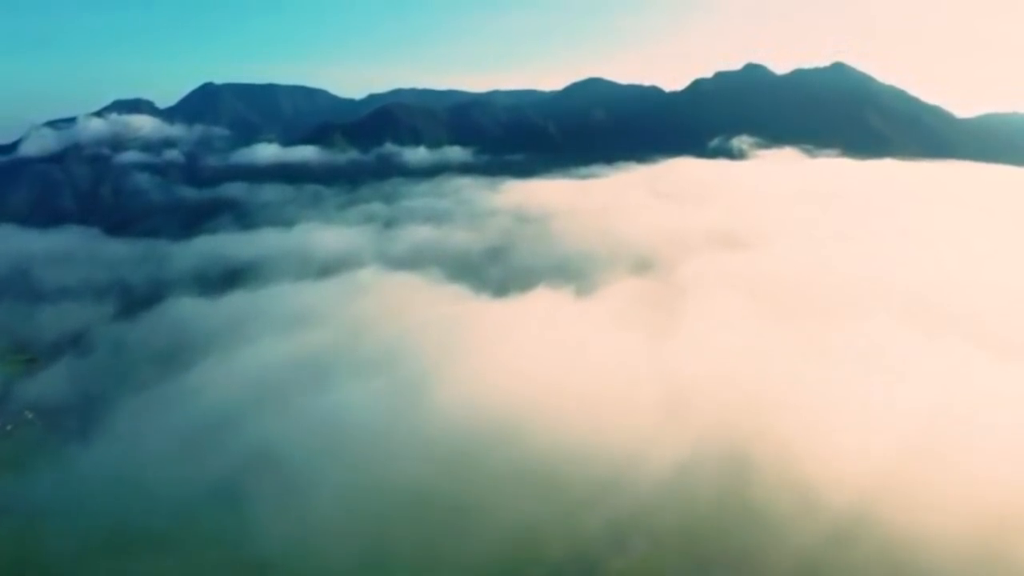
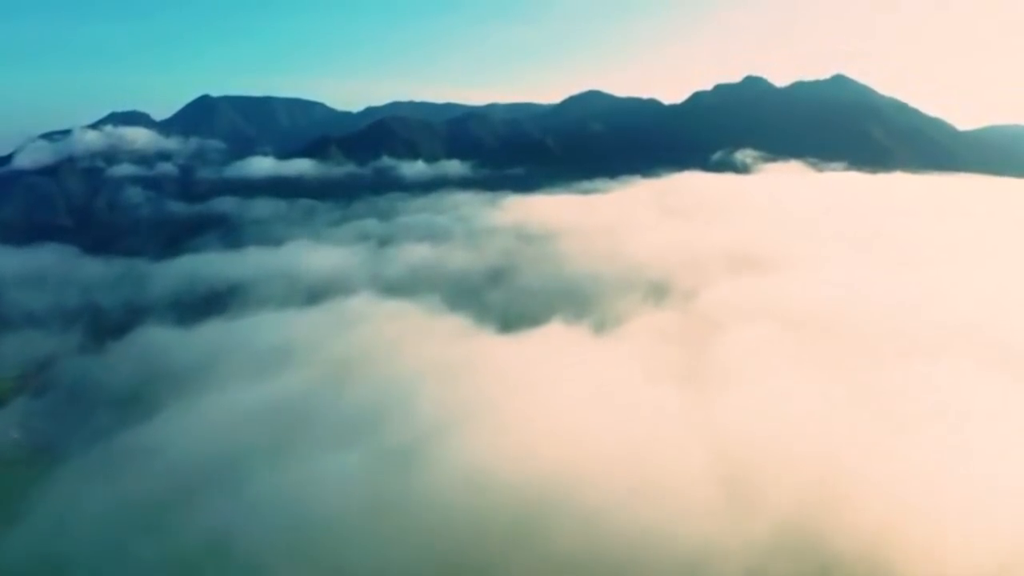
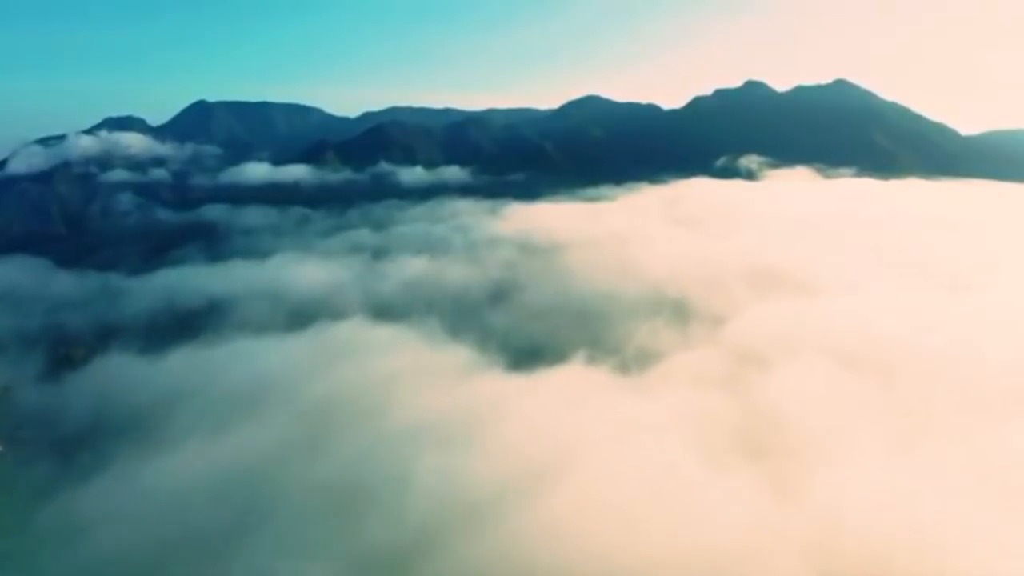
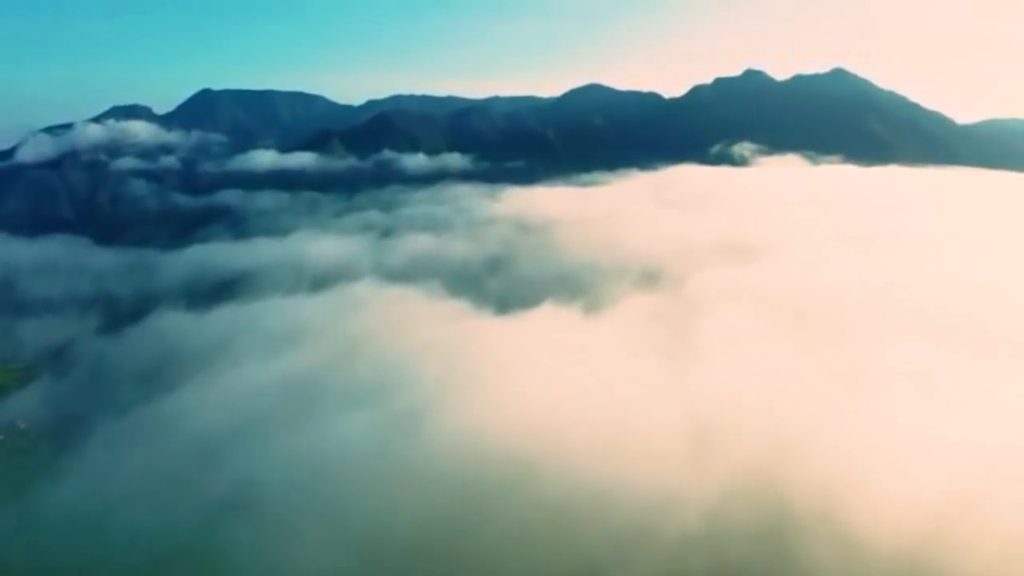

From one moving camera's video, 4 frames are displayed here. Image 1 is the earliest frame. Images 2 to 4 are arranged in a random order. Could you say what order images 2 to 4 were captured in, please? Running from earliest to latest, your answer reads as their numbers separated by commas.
4, 2, 3
